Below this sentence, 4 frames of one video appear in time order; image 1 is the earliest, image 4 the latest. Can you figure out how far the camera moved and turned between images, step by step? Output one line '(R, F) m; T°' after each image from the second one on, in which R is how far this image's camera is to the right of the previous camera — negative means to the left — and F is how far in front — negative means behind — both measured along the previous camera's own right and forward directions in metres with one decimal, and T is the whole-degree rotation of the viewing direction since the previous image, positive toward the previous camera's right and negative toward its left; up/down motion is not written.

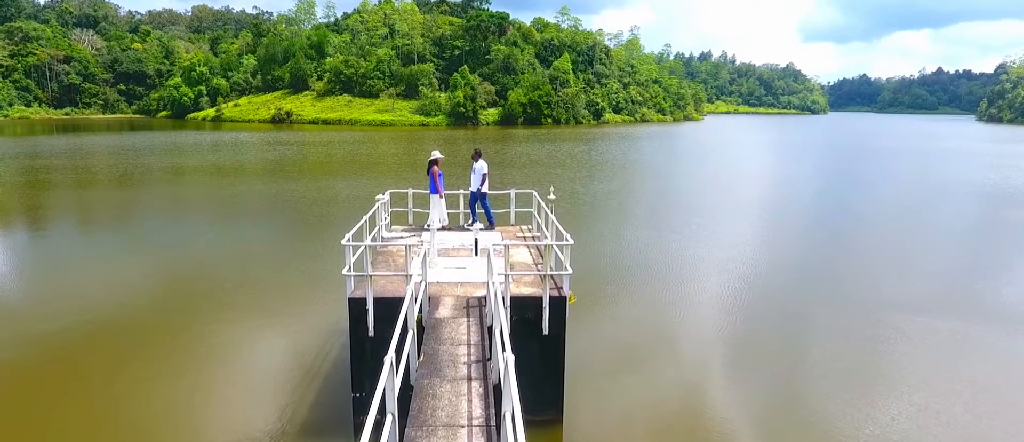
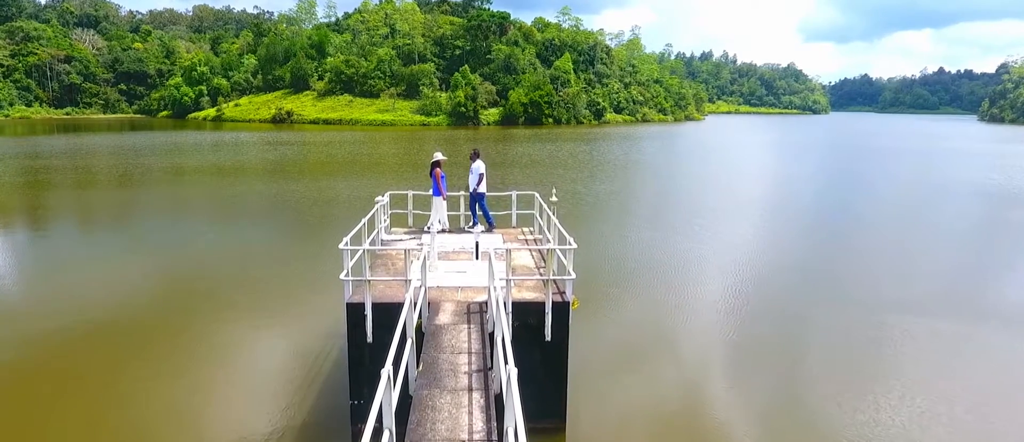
(0.0, +0.1) m; 0°
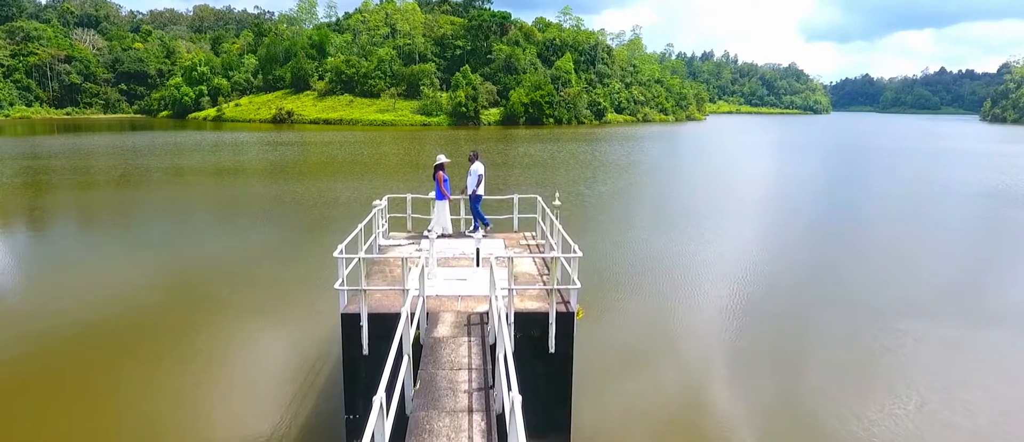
(0.0, +0.2) m; 0°
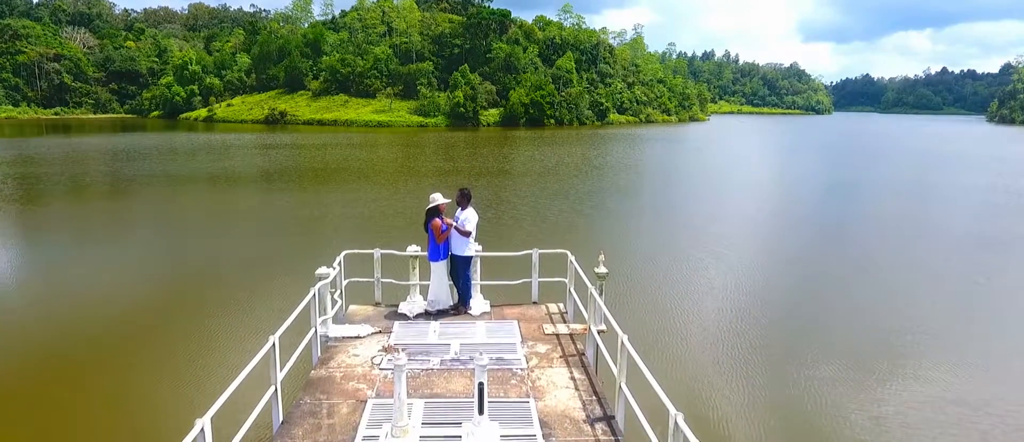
(-0.1, +2.3) m; 0°
